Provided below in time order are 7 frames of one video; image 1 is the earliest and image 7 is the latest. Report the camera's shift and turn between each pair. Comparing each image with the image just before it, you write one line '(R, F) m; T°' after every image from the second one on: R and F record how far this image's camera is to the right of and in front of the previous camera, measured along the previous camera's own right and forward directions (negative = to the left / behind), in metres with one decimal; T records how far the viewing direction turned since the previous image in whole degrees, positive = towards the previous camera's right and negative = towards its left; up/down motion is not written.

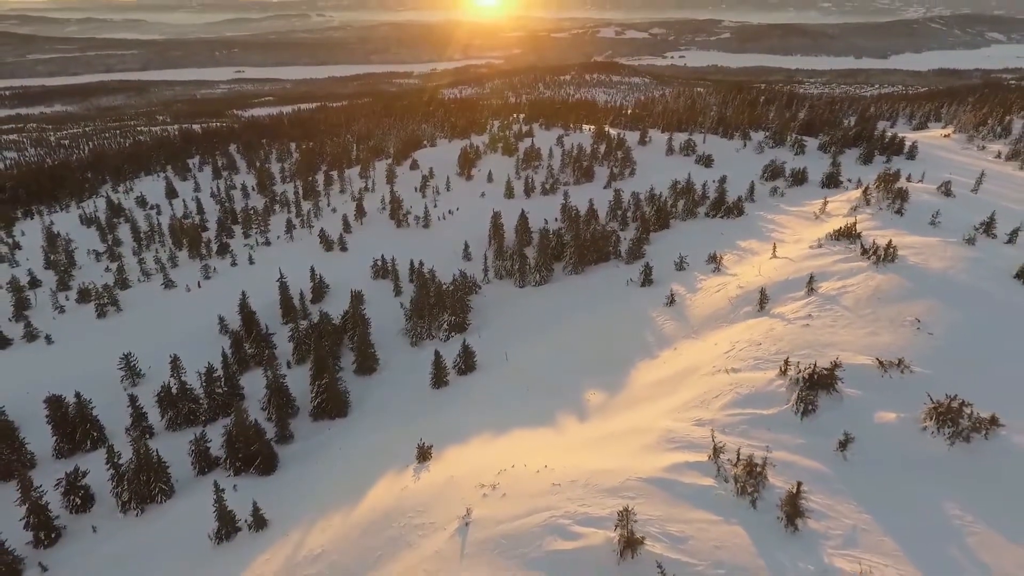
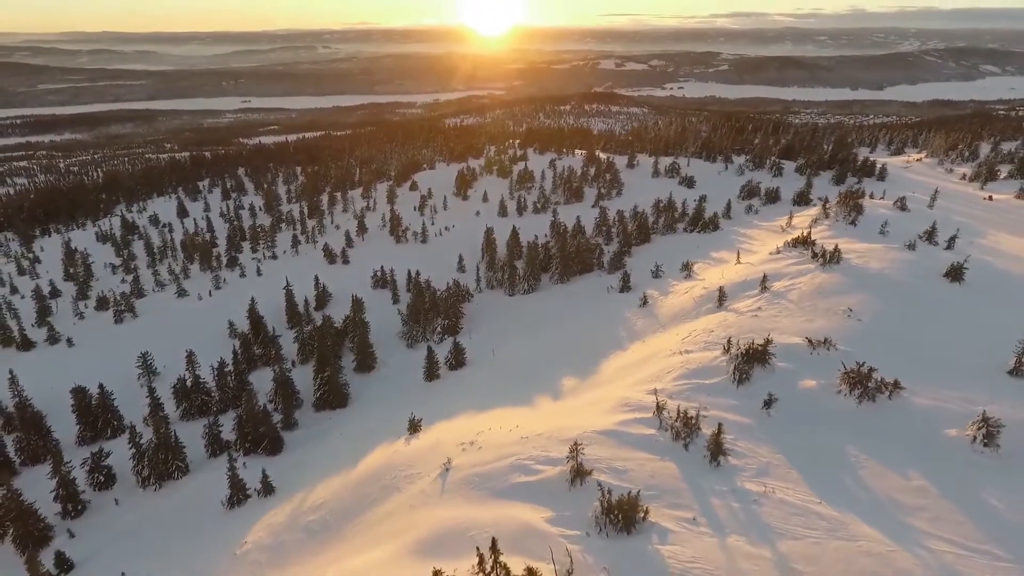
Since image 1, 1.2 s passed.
(+0.6, -1.9) m; 0°
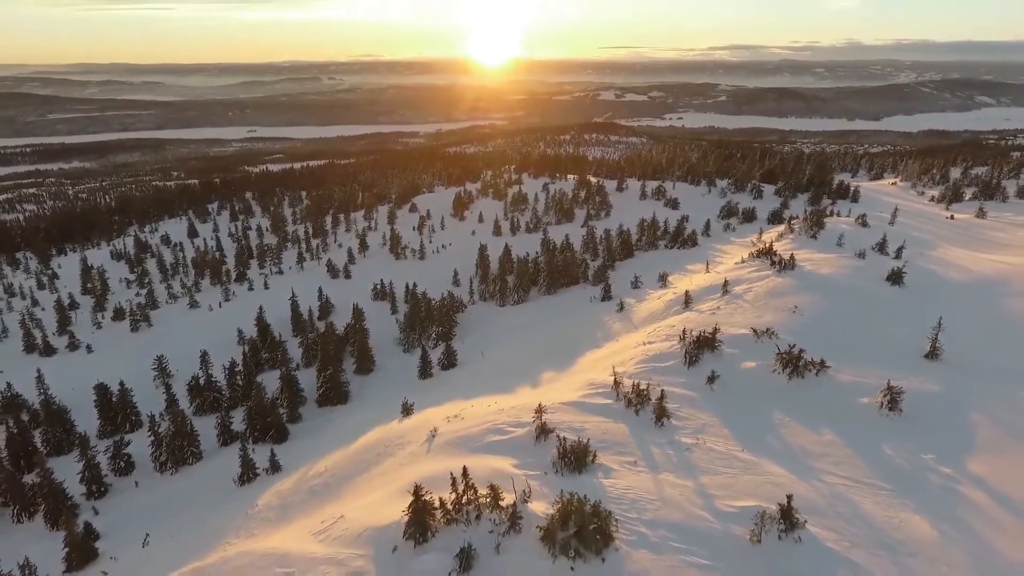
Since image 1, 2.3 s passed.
(+0.6, -2.0) m; 0°
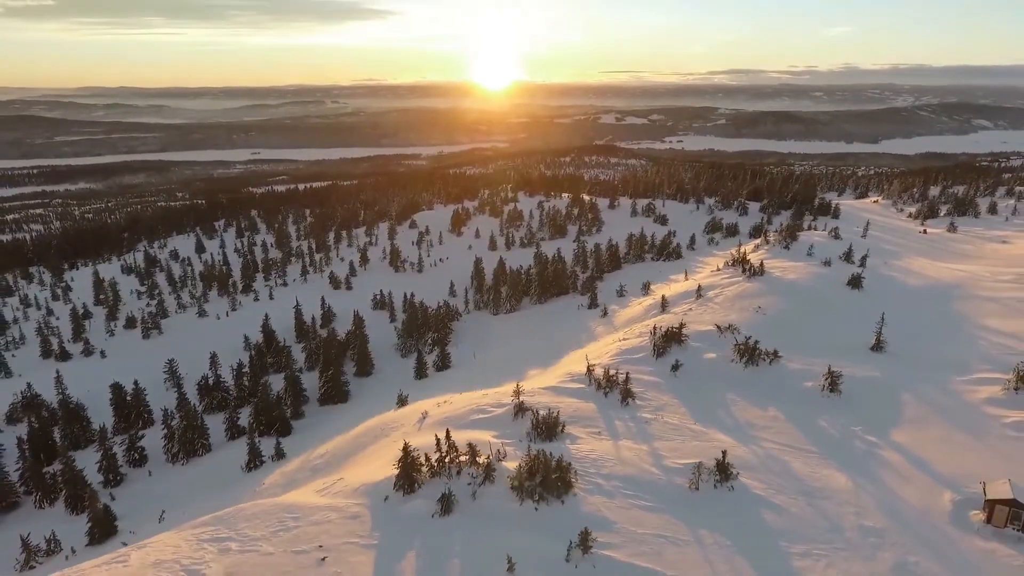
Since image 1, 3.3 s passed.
(+0.5, -1.6) m; 0°
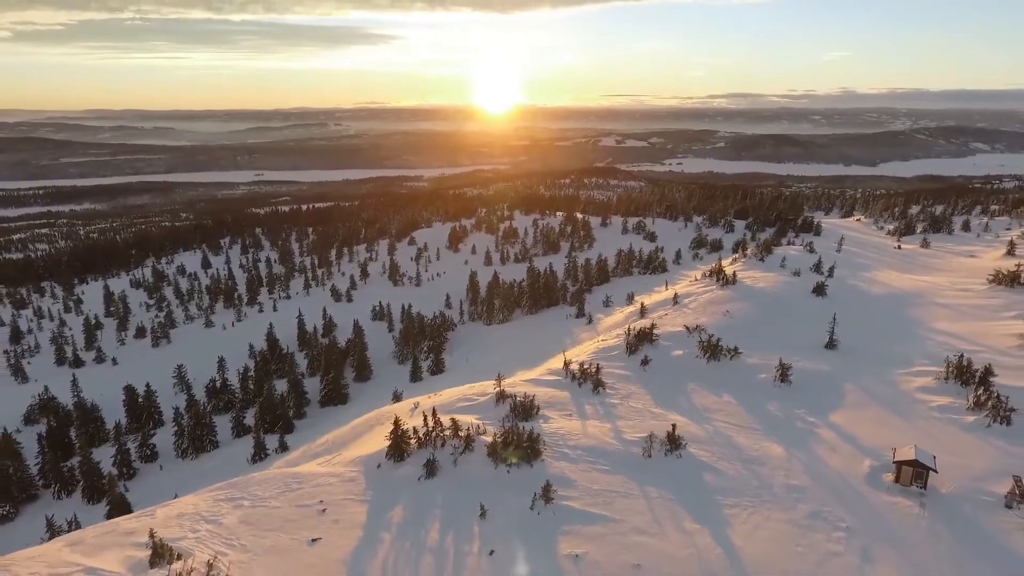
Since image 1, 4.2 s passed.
(+0.5, -1.6) m; 0°
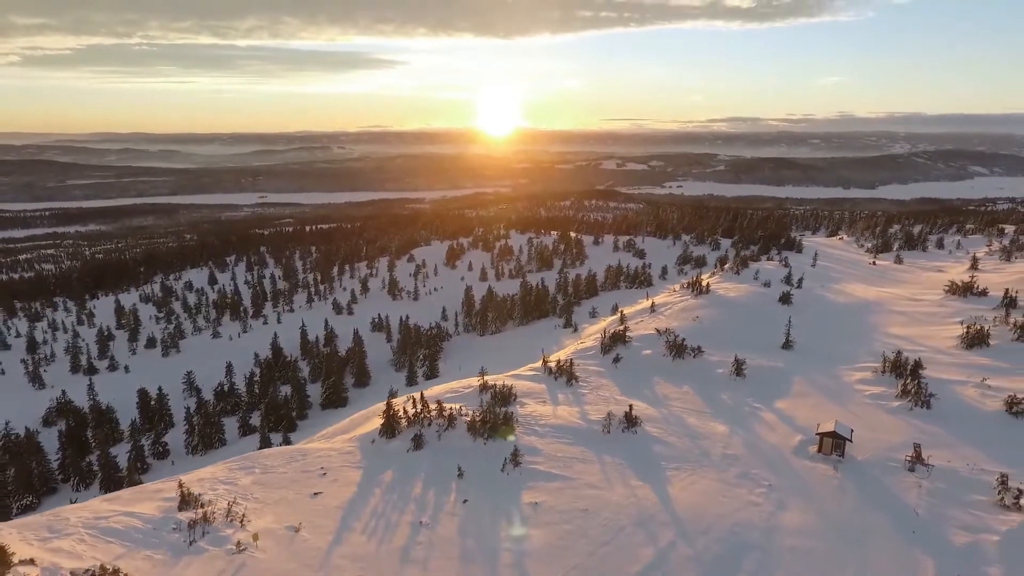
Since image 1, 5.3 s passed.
(+0.6, -1.8) m; 0°
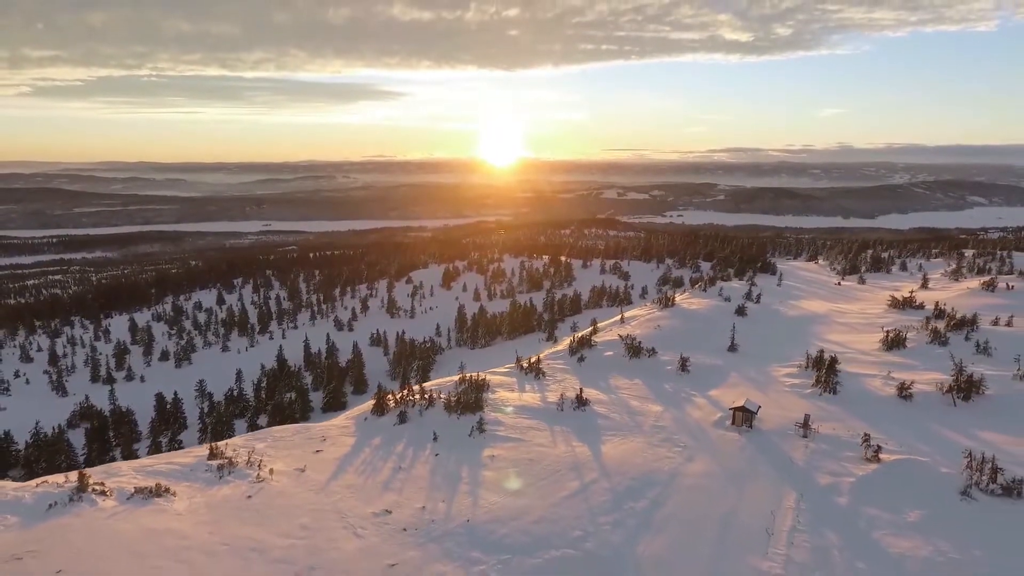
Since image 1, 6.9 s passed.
(+1.0, -2.8) m; 0°
